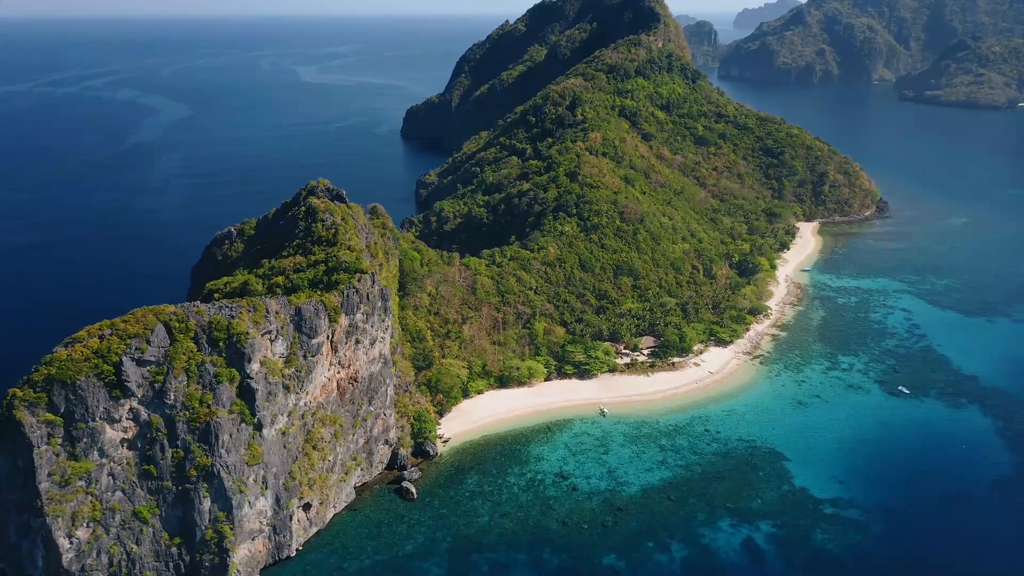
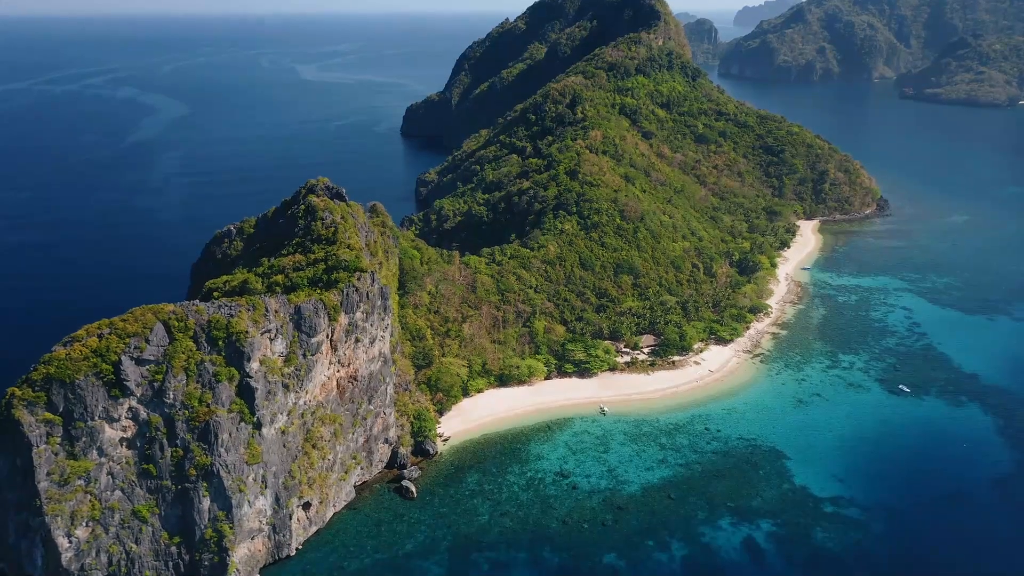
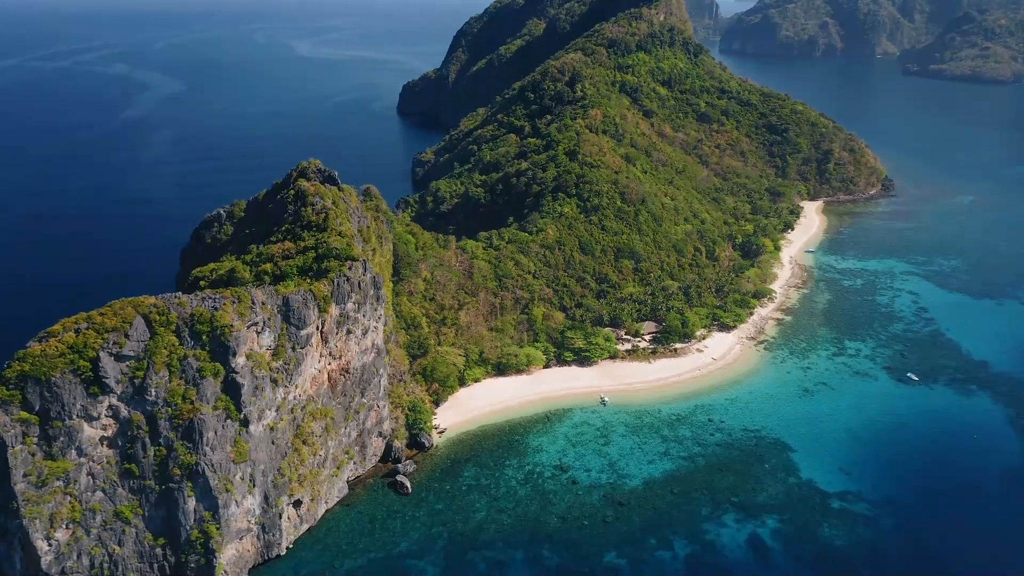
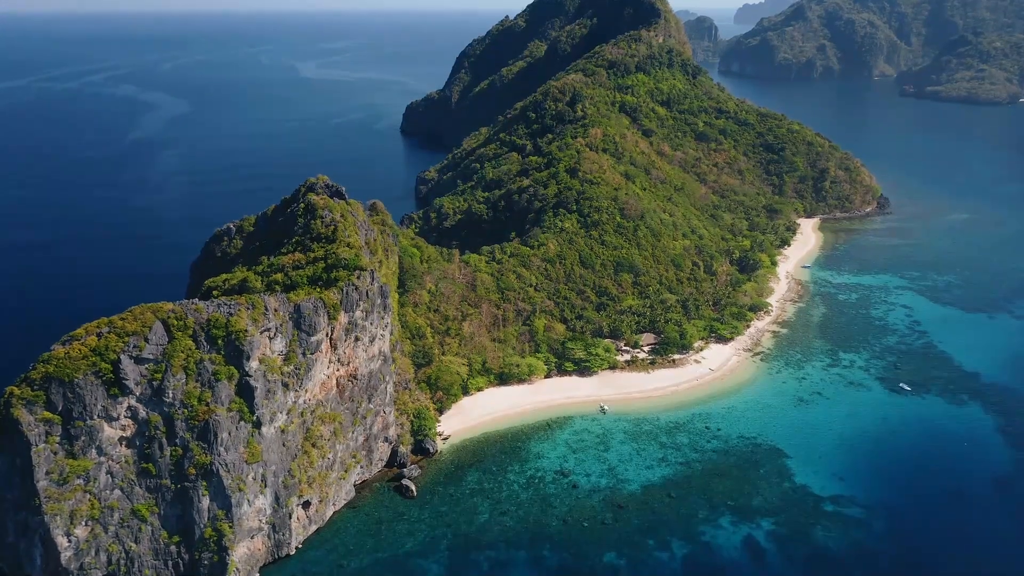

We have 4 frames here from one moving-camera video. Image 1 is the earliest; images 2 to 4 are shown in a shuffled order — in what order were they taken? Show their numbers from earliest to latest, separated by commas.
2, 4, 3
